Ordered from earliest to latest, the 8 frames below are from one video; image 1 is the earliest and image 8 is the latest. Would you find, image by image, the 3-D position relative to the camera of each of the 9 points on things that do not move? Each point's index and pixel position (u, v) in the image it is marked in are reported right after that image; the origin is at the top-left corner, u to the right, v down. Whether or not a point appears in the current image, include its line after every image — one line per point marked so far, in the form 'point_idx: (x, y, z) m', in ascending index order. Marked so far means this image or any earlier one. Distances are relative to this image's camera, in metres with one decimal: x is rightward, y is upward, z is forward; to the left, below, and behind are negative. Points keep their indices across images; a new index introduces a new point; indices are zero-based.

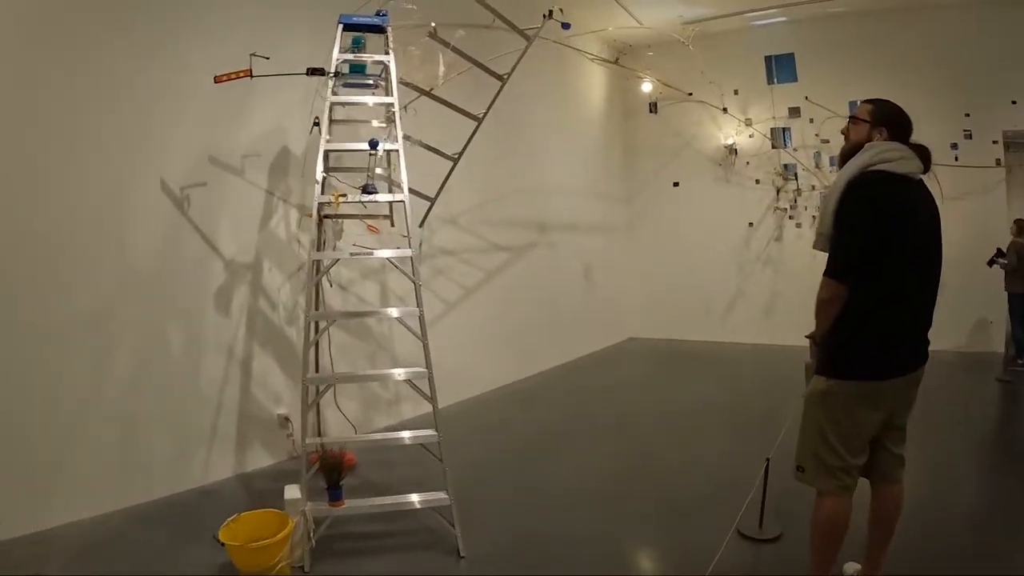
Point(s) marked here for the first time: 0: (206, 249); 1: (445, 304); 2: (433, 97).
0: (-2.0, +0.2, +3.2) m
1: (-0.5, -0.1, +3.6) m
2: (-0.5, +1.1, +2.9) m
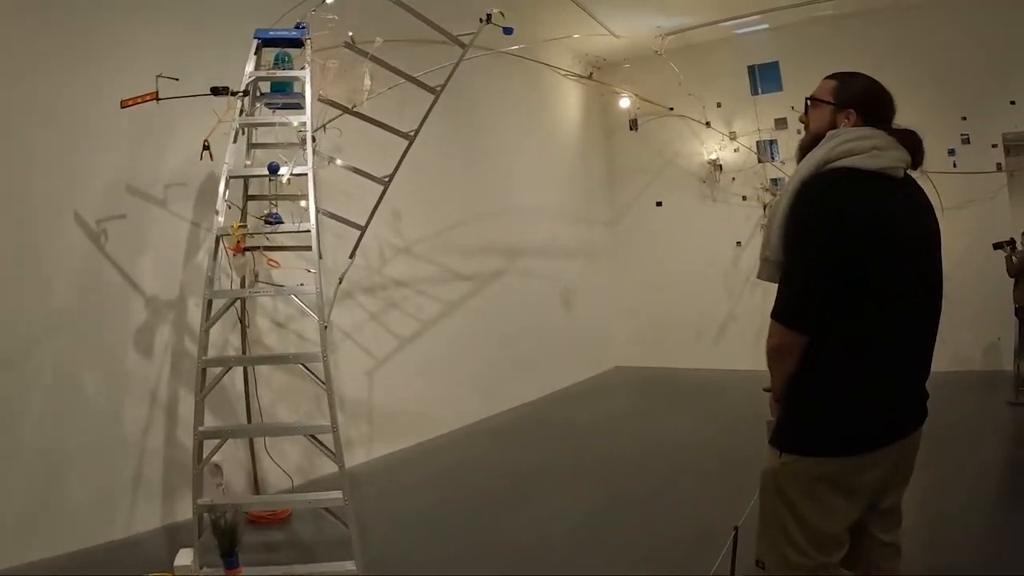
0: (-2.3, 0.0, +3.0) m
1: (-0.8, -0.3, +3.3) m
2: (-0.8, +0.9, +2.6) m
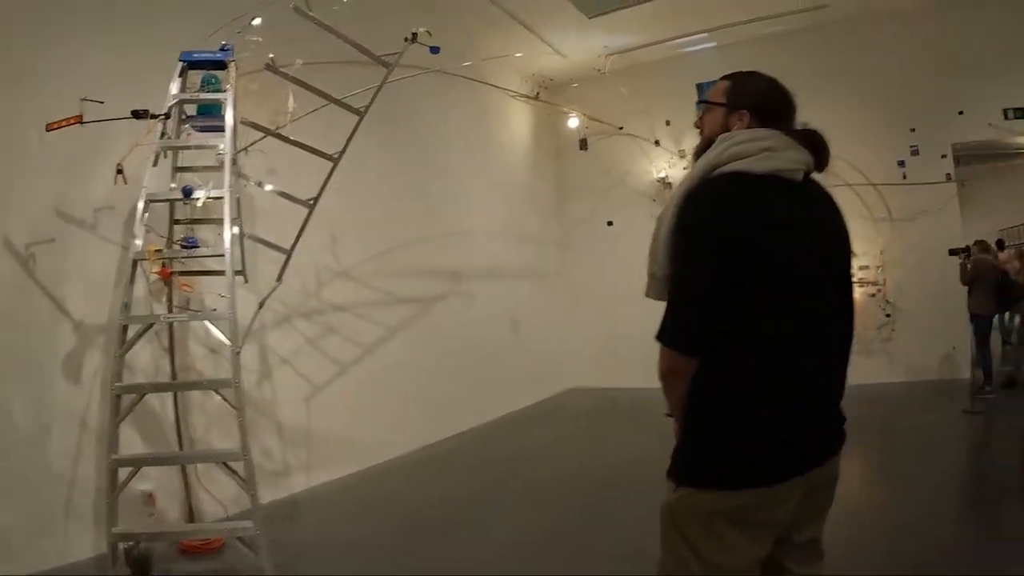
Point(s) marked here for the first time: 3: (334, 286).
0: (-2.7, -0.1, +2.9) m
1: (-1.2, -0.5, +3.2) m
2: (-1.2, +0.8, +2.6) m
3: (-1.2, 0.0, +3.2) m
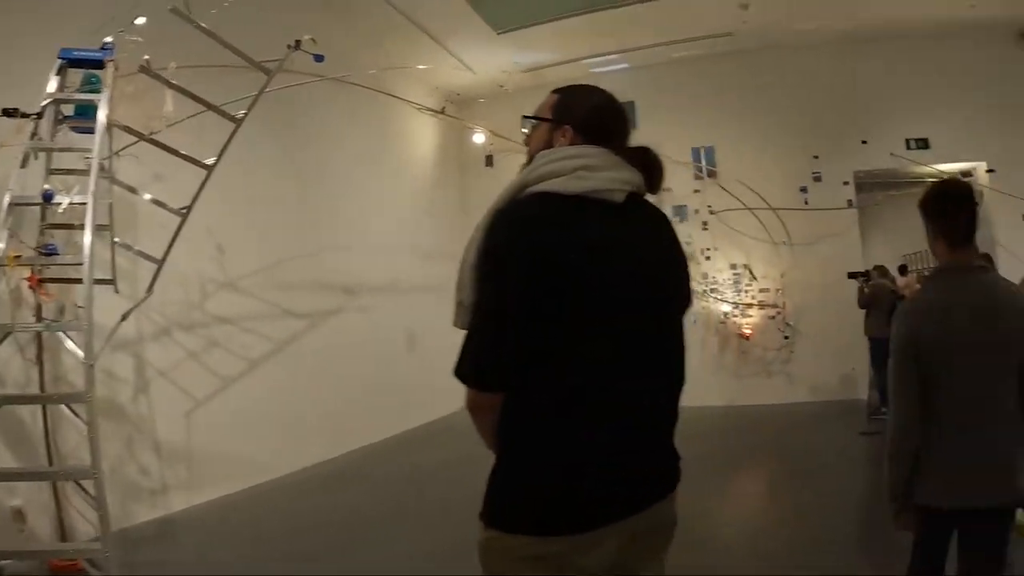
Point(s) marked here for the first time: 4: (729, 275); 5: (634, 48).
0: (-3.3, -0.2, +2.7) m
1: (-1.8, -0.6, +3.1) m
2: (-1.8, +0.7, +2.5) m
3: (-1.8, 0.0, +3.1) m
4: (+1.5, +0.1, +3.5) m
5: (+0.8, +1.7, +3.4) m
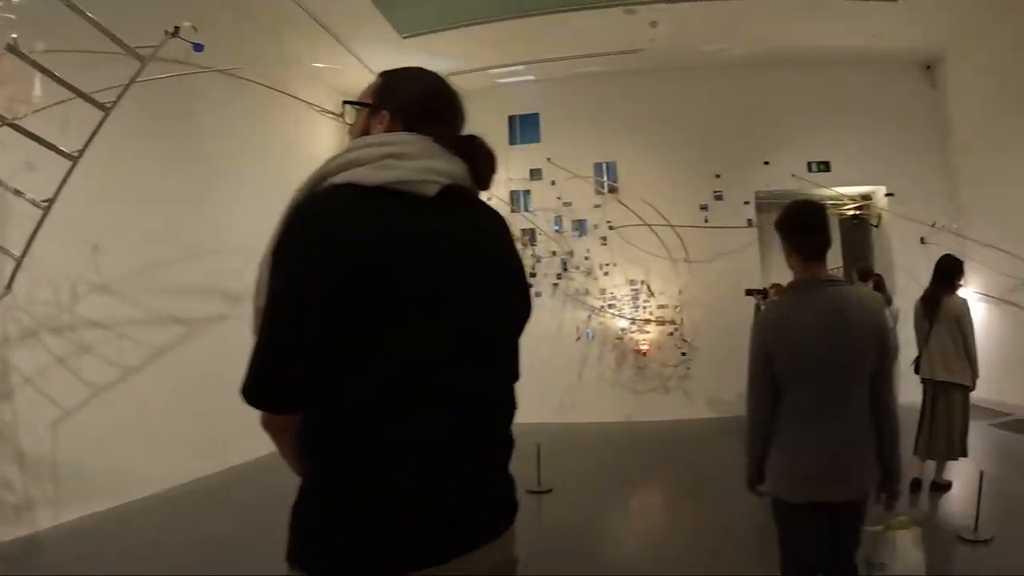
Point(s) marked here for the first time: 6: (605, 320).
0: (-4.0, -0.1, +2.5) m
1: (-2.5, -0.6, +2.9) m
2: (-2.4, +0.7, +2.4) m
3: (-2.5, -0.1, +2.9) m
4: (+0.8, 0.0, +3.5) m
5: (+0.2, +1.6, +3.4) m
6: (+0.6, -0.2, +3.6) m
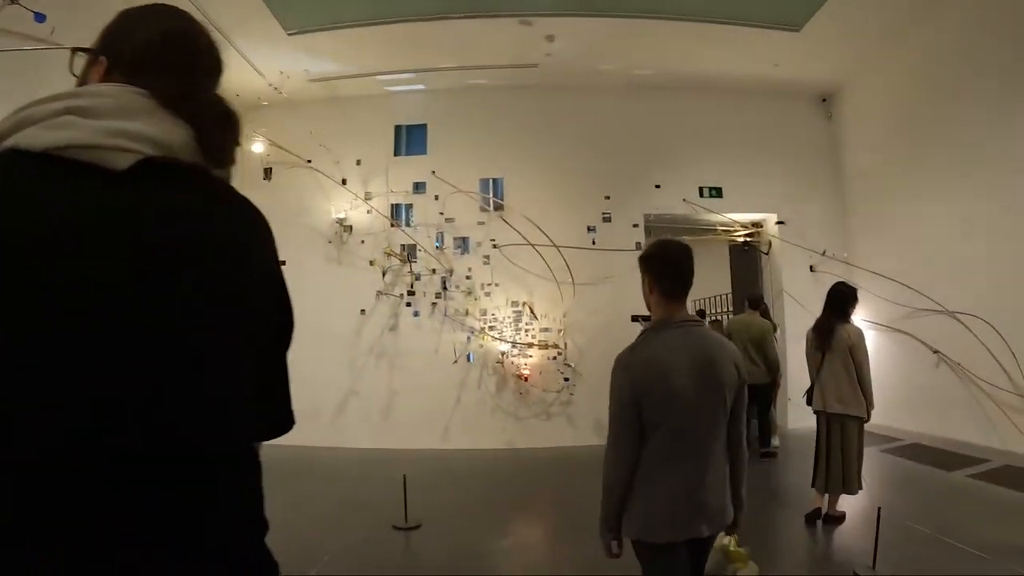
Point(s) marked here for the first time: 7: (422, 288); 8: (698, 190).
0: (-4.7, -0.1, +2.0) m
1: (-3.2, -0.6, +2.5) m
2: (-3.1, +0.7, +2.0) m
3: (-3.2, -0.1, +2.5) m
4: (0.0, -0.2, +3.4) m
5: (-0.5, +1.5, +3.3) m
6: (-0.2, -0.4, +3.4) m
7: (-0.7, 0.0, +3.5) m
8: (+1.4, +0.8, +3.7) m
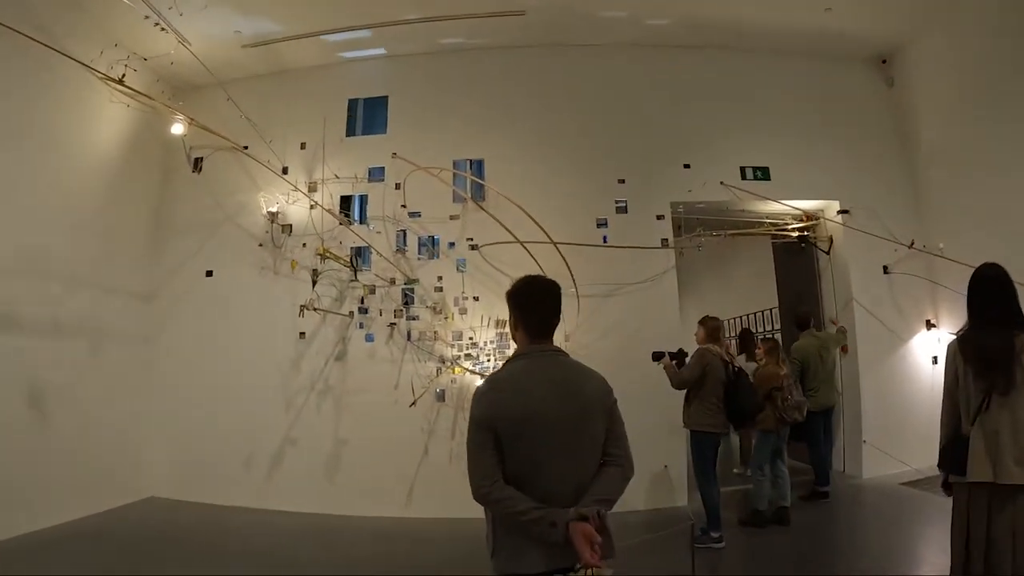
0: (-4.8, -0.2, +1.4) m
1: (-3.3, -0.7, +1.8) m
2: (-3.2, +0.6, +1.3) m
3: (-3.3, -0.2, +1.9) m
4: (-0.1, -0.3, +2.6) m
5: (-0.6, +1.4, +2.5) m
6: (-0.2, -0.5, +2.6) m
7: (-0.7, -0.1, +2.8) m
8: (+1.3, +0.7, +2.9) m
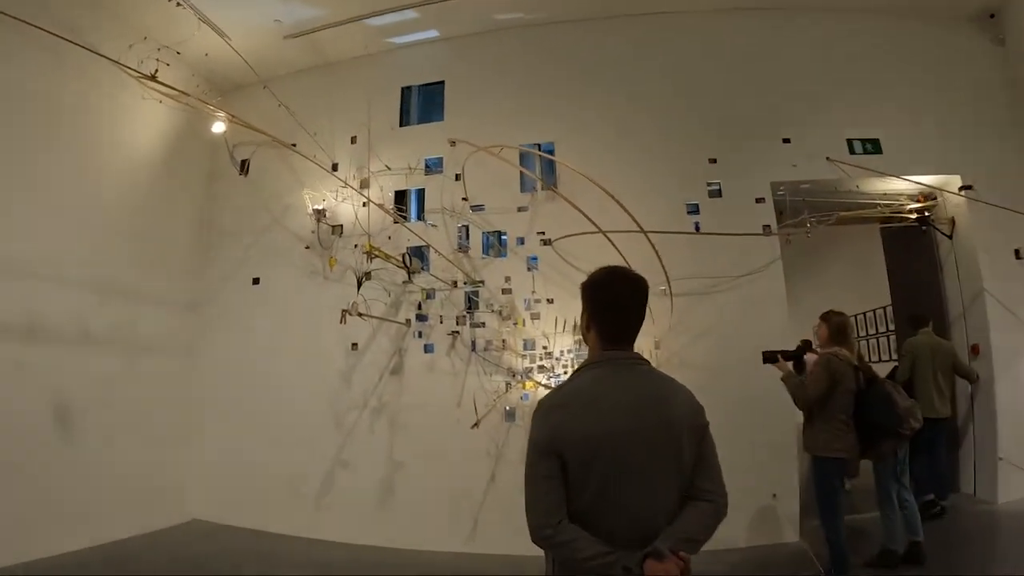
0: (-4.5, -0.4, +1.4) m
1: (-3.0, -0.8, +1.8) m
2: (-3.0, +0.5, +1.3) m
3: (-3.0, -0.3, +1.8) m
4: (+0.3, -0.3, +2.3) m
5: (-0.3, +1.4, +2.3) m
6: (+0.1, -0.5, +2.3) m
7: (-0.4, -0.1, +2.5) m
8: (+1.7, +0.7, +2.5) m
